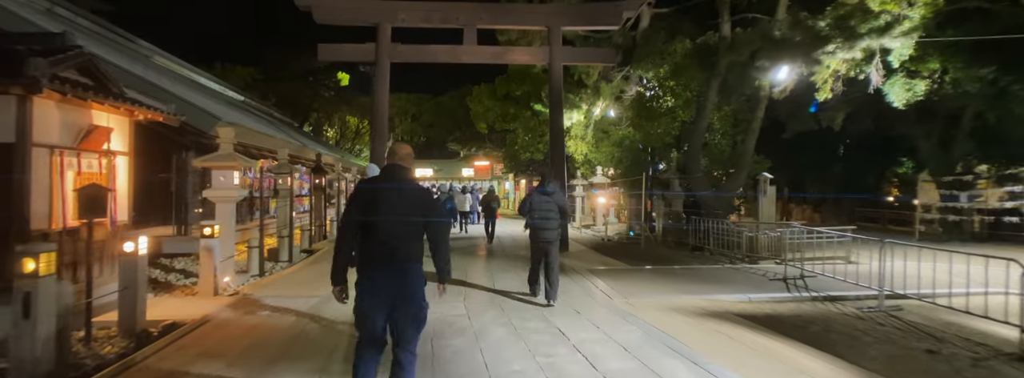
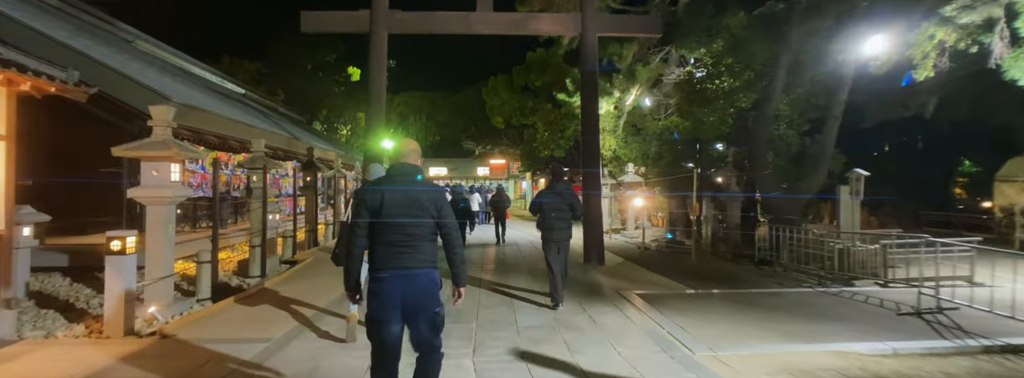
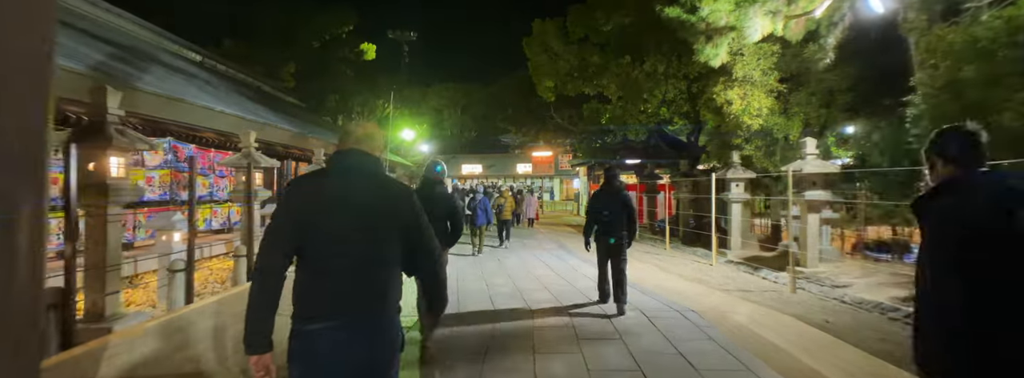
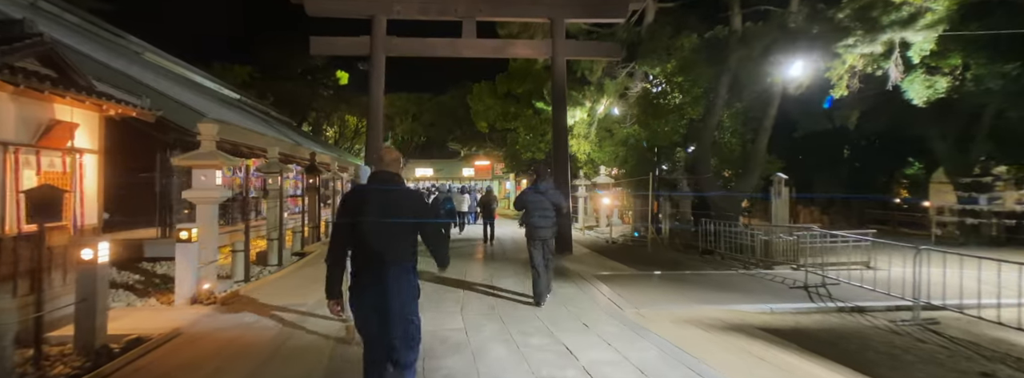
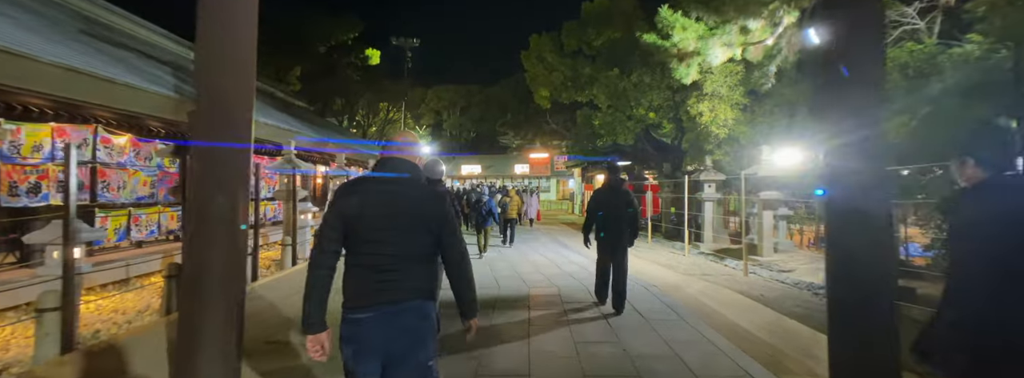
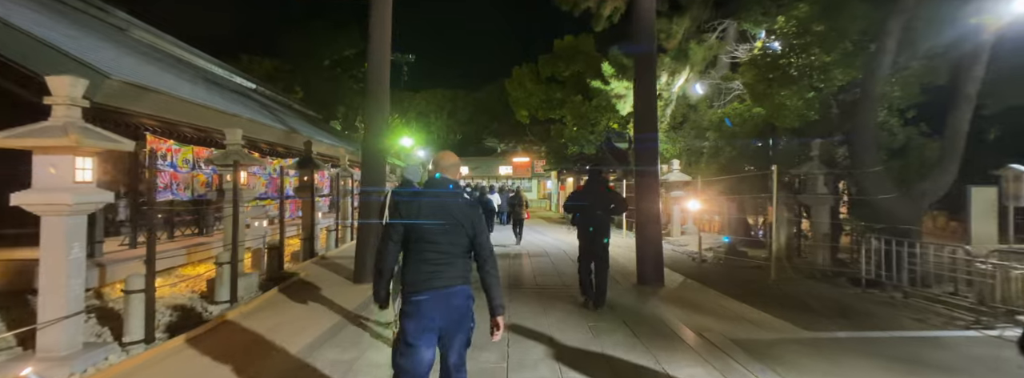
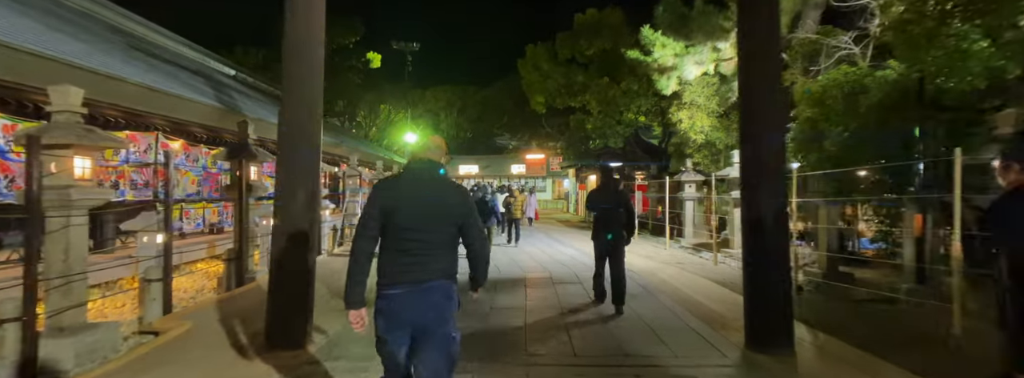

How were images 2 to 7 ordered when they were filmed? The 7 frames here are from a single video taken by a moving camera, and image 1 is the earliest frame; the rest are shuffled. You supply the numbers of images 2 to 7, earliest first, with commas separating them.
4, 2, 6, 7, 5, 3
